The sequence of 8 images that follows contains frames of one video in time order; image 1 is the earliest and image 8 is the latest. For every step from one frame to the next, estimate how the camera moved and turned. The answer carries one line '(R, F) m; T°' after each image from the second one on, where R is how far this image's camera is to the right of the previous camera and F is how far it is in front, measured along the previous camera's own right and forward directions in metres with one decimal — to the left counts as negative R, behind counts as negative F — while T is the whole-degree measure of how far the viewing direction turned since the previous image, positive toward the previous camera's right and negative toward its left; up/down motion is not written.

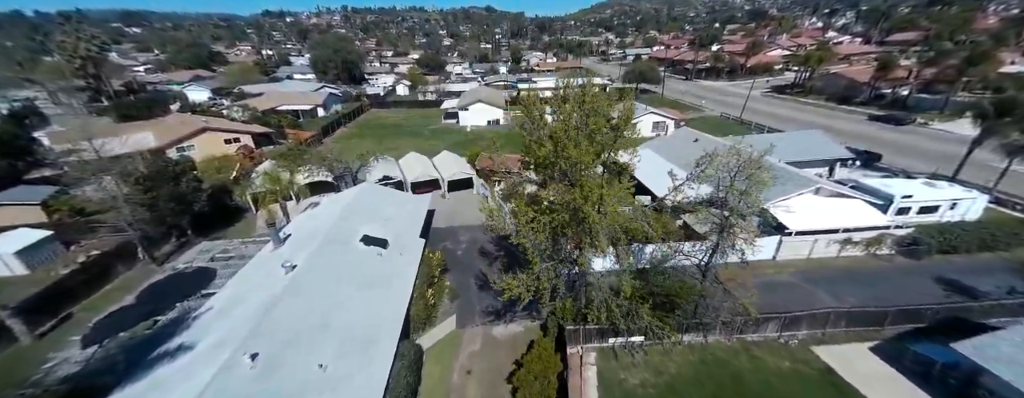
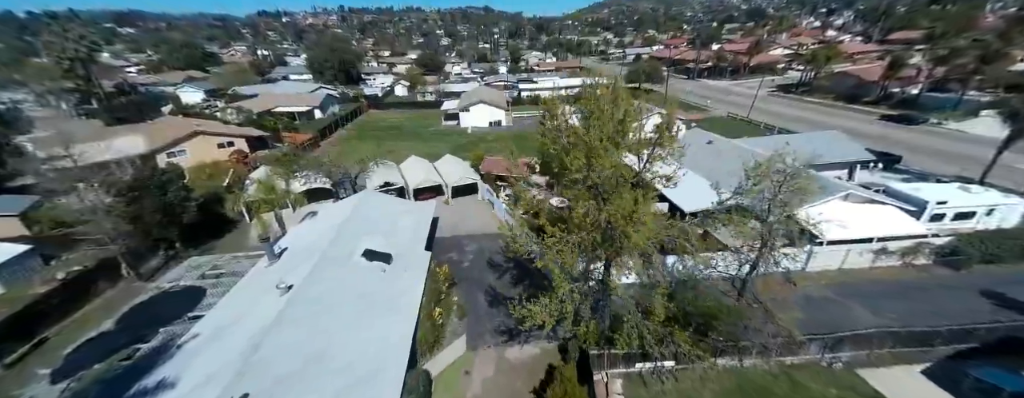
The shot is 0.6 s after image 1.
(-0.5, +0.8) m; 0°
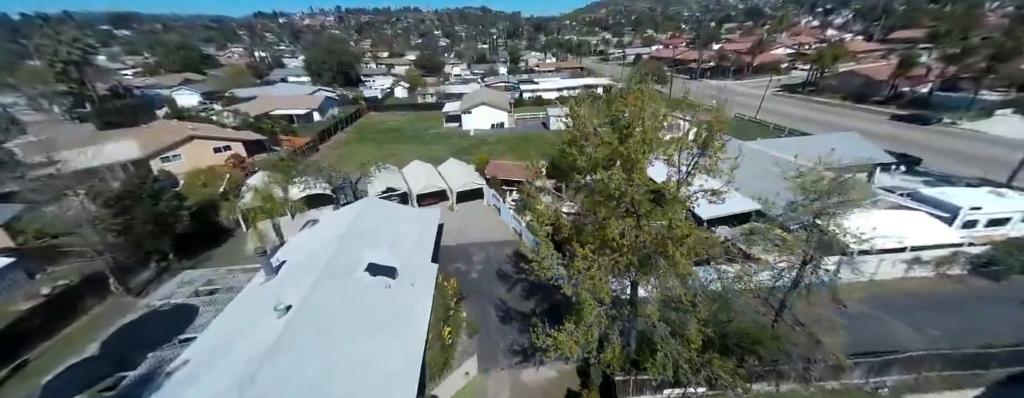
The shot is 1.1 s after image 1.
(-0.4, +0.7) m; 0°
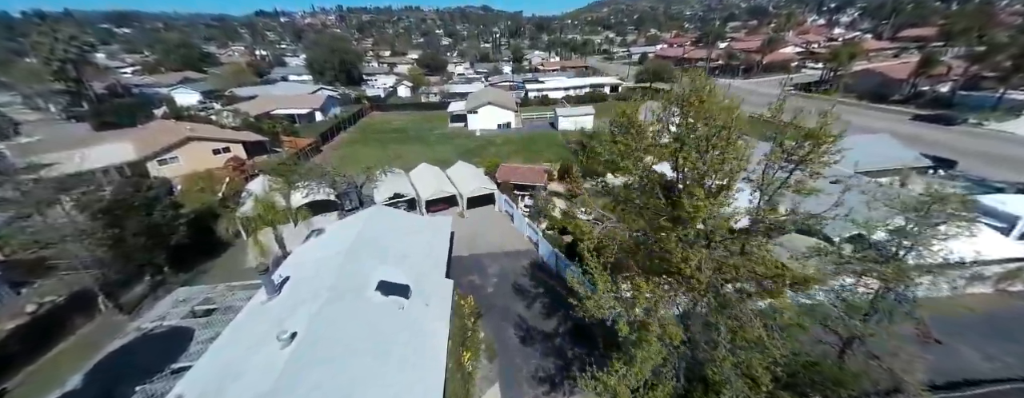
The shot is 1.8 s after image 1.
(-0.7, +0.9) m; 0°
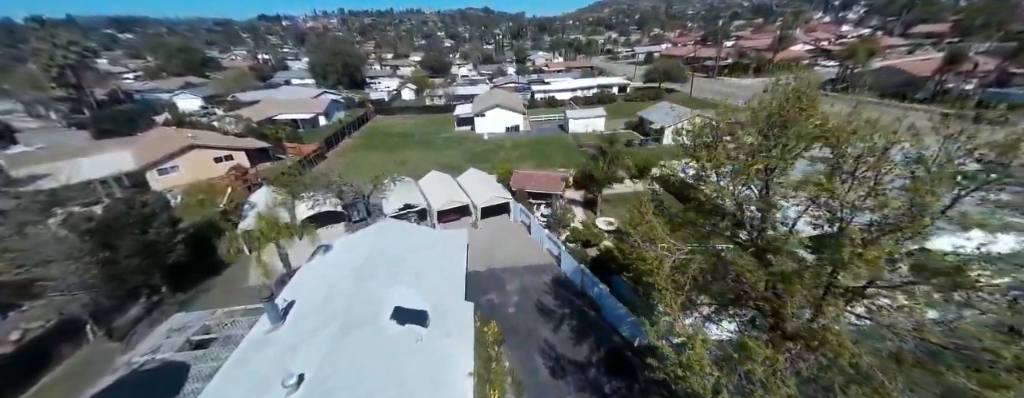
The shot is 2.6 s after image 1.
(-0.7, +1.0) m; 0°
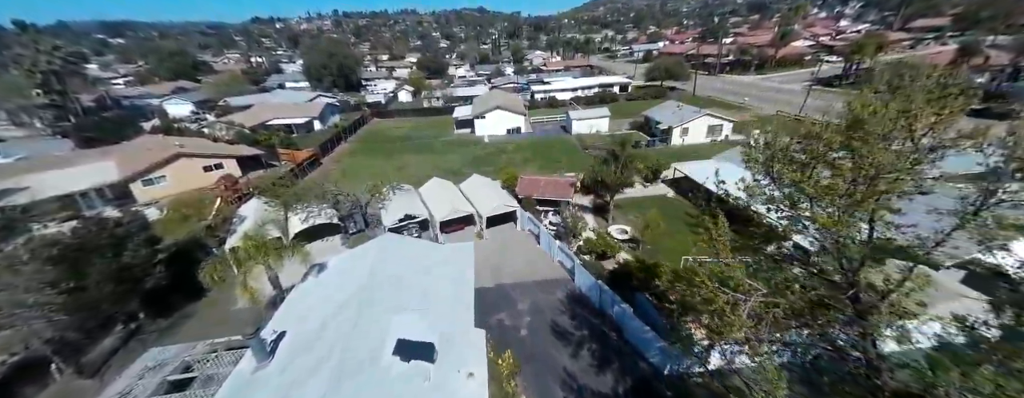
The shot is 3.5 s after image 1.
(-0.4, +1.0) m; 0°
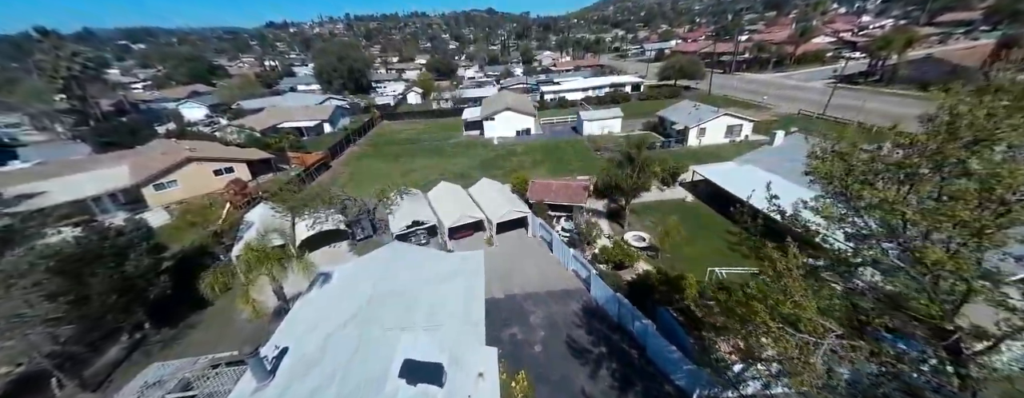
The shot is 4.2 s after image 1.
(-0.1, +0.6) m; -2°
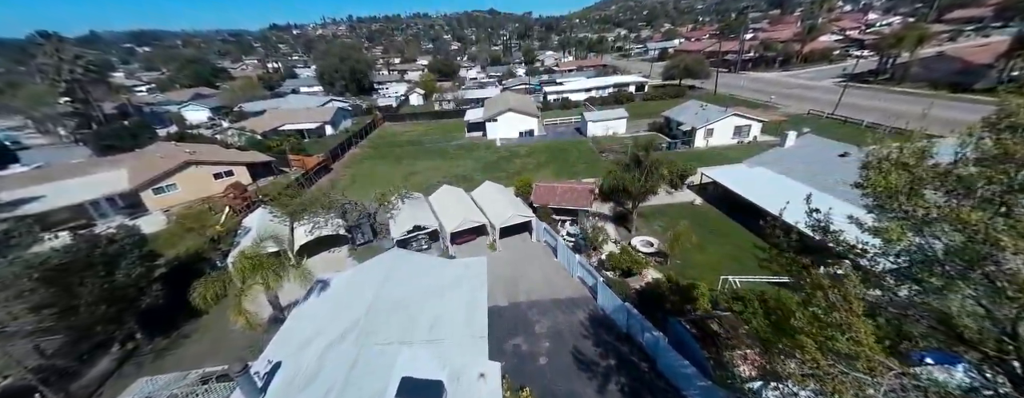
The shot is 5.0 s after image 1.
(0.0, +0.4) m; 0°
